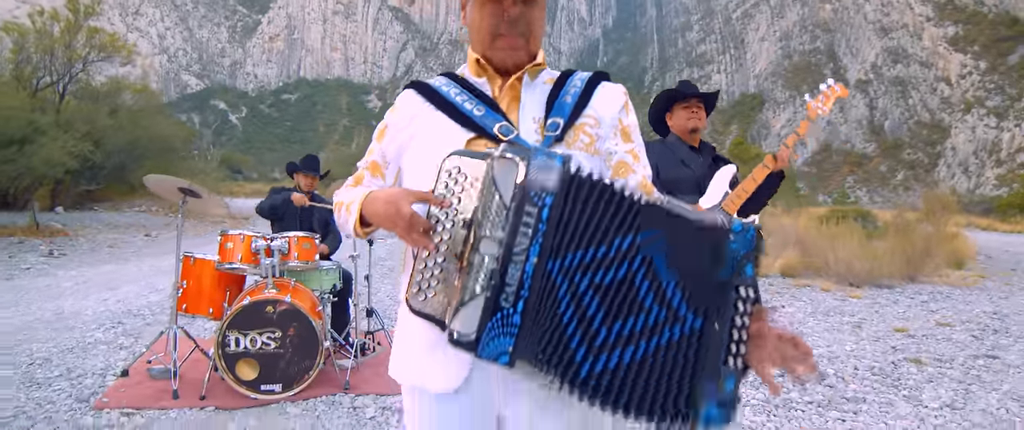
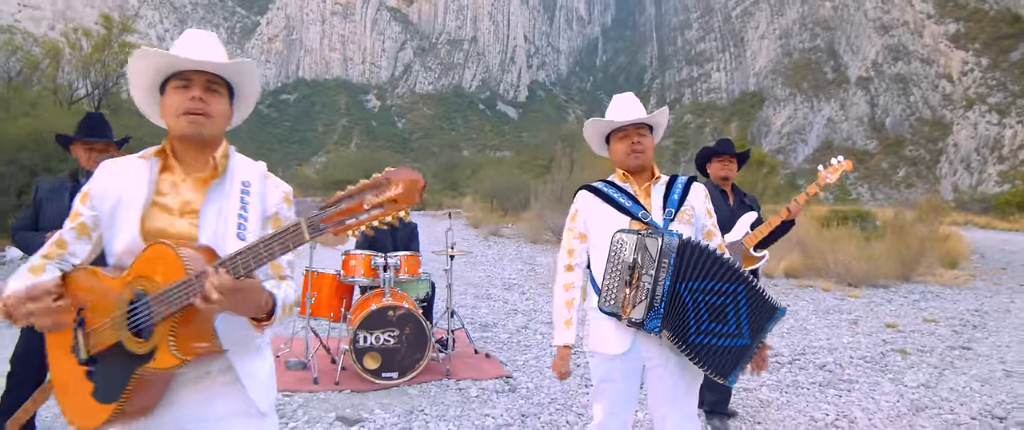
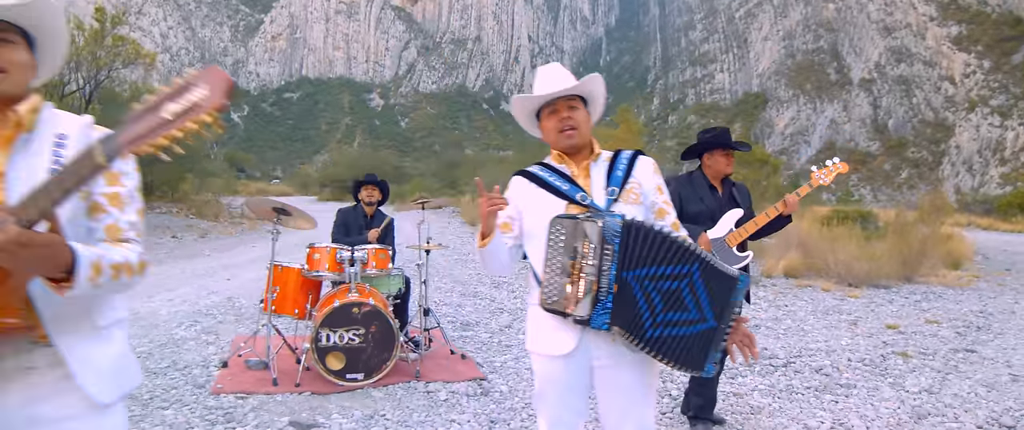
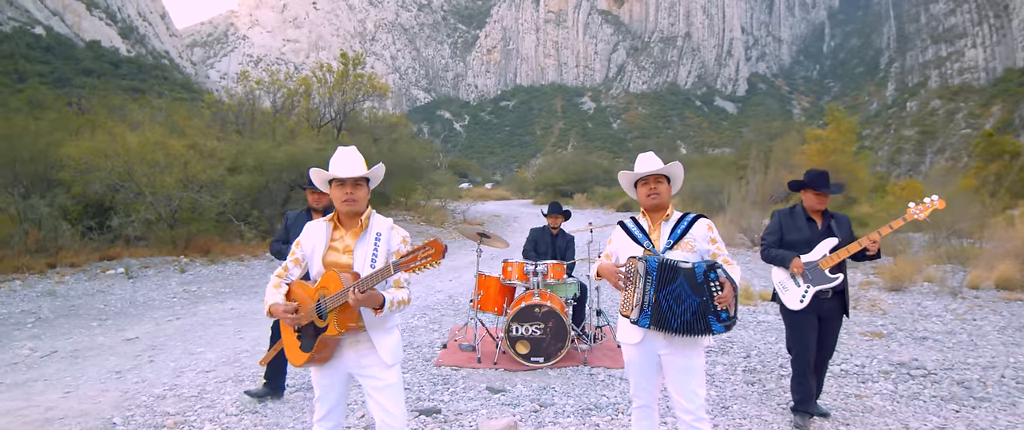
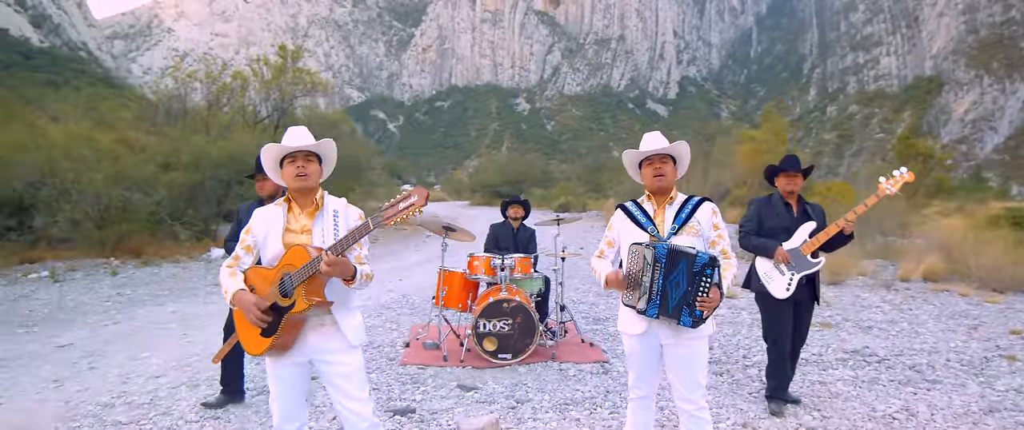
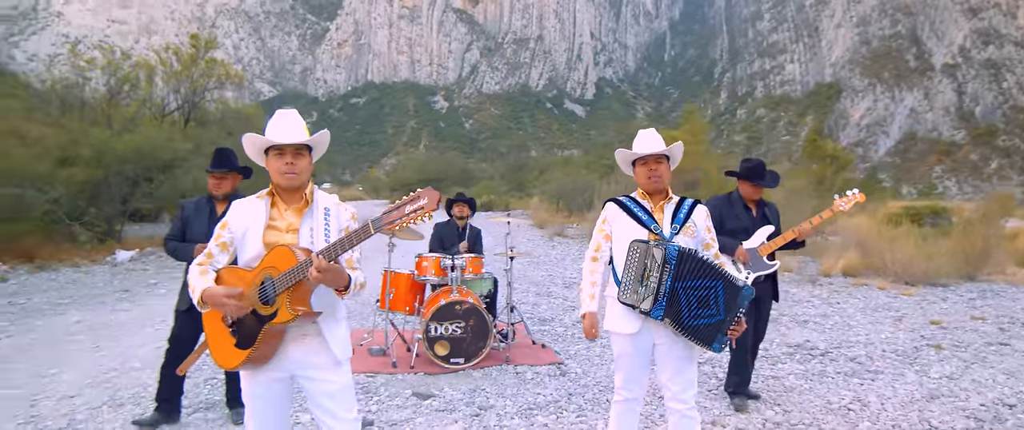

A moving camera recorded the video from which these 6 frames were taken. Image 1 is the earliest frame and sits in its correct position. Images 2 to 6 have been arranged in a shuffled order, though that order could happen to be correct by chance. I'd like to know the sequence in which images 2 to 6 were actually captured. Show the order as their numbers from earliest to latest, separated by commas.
3, 2, 6, 5, 4
